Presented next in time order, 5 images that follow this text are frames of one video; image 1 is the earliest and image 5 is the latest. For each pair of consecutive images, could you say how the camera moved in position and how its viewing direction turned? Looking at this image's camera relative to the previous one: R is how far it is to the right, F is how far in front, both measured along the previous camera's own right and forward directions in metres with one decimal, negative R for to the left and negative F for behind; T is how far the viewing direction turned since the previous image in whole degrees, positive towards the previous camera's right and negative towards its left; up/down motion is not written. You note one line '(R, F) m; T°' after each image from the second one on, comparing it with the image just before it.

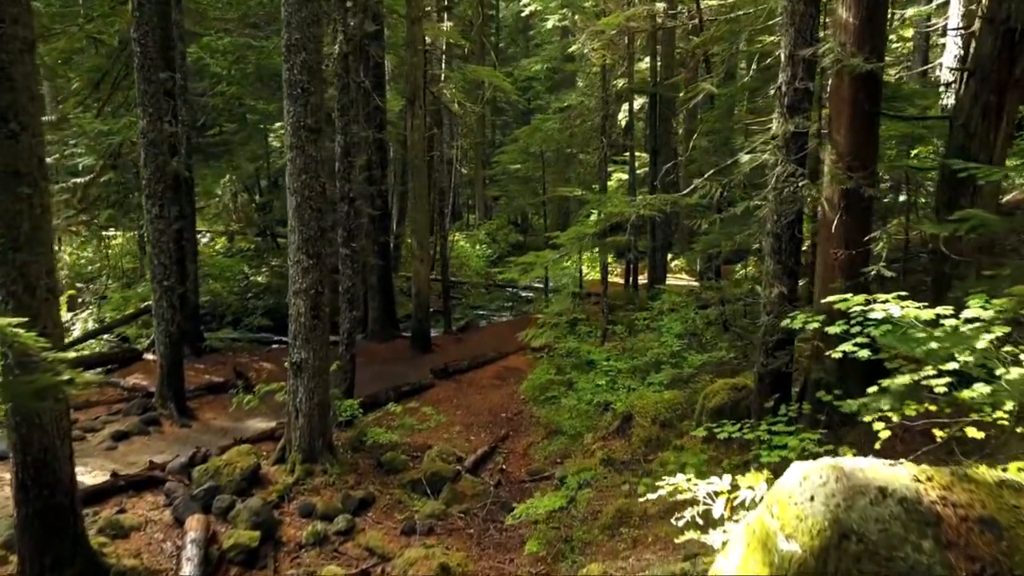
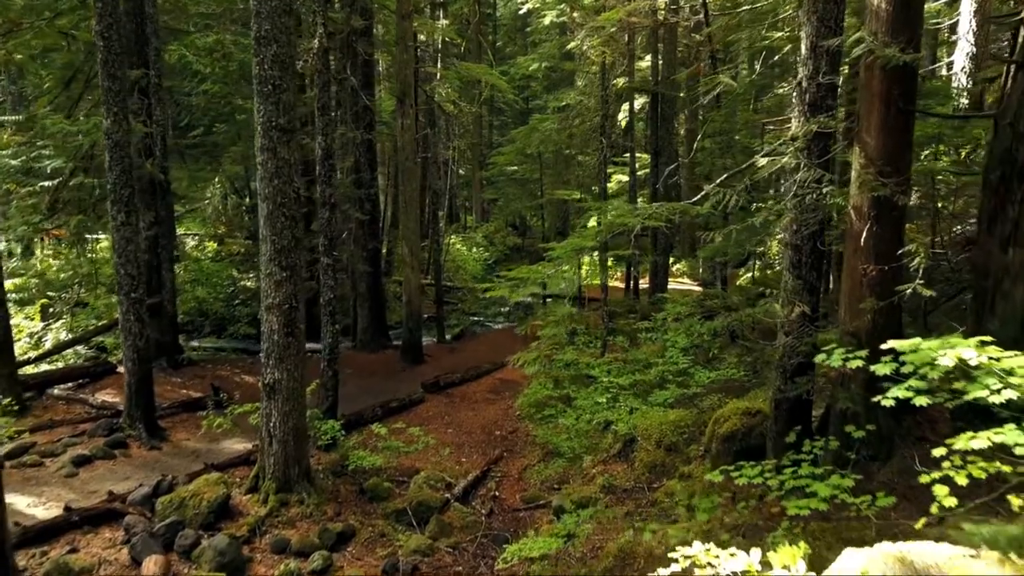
(+0.1, +0.7) m; 0°
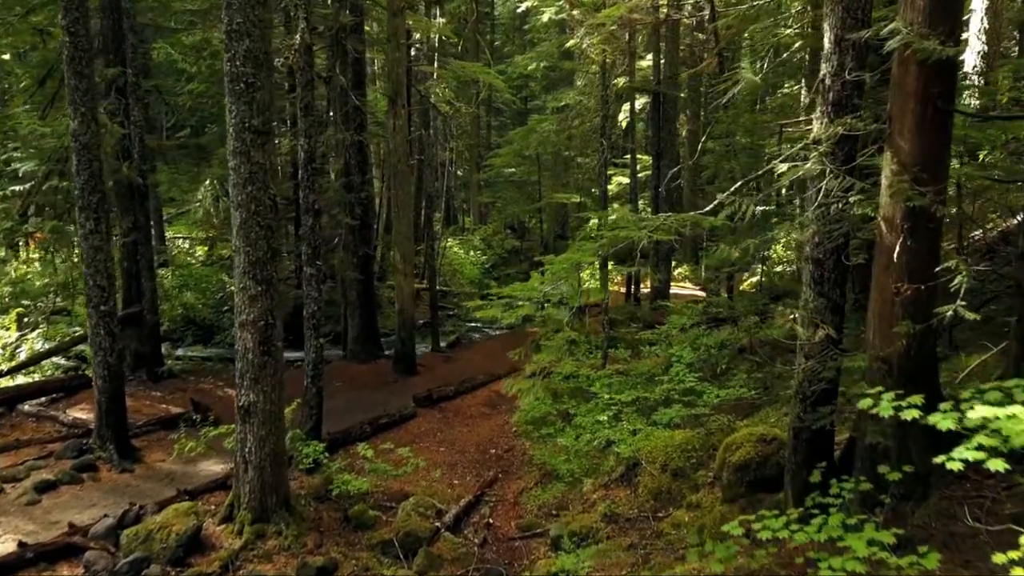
(+0.1, +0.6) m; 0°
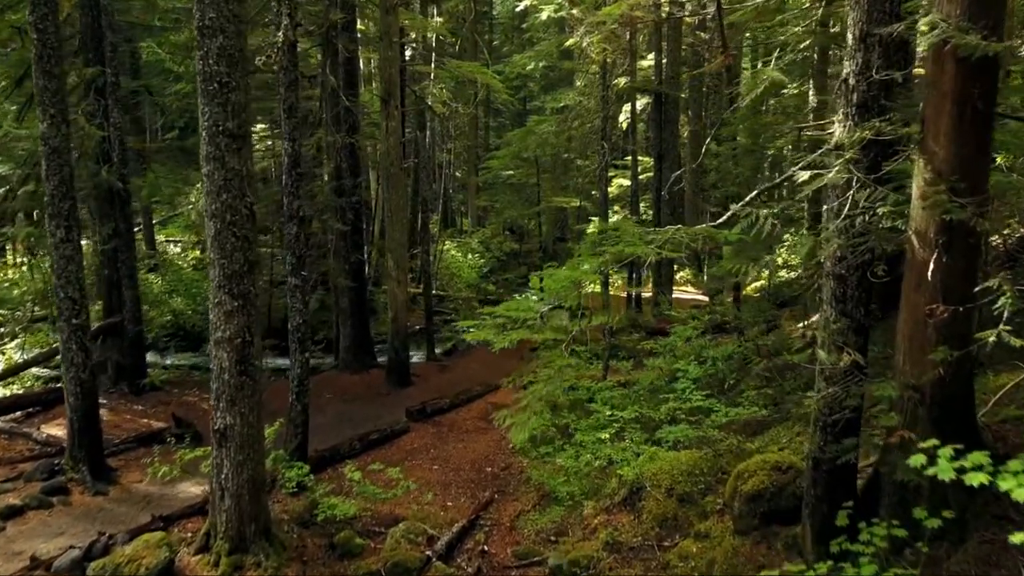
(0.0, +0.5) m; 0°
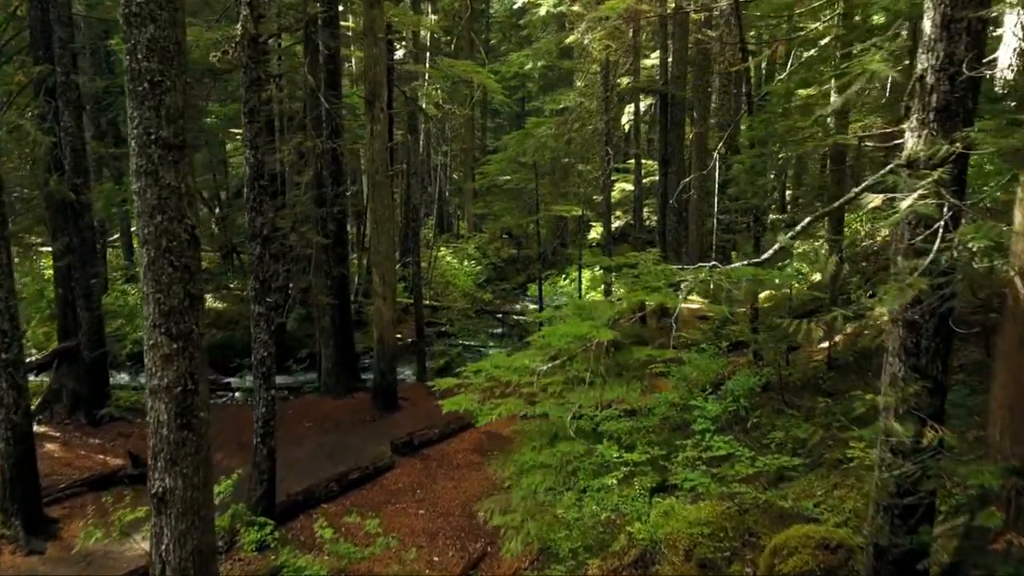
(+0.1, +1.1) m; 0°
